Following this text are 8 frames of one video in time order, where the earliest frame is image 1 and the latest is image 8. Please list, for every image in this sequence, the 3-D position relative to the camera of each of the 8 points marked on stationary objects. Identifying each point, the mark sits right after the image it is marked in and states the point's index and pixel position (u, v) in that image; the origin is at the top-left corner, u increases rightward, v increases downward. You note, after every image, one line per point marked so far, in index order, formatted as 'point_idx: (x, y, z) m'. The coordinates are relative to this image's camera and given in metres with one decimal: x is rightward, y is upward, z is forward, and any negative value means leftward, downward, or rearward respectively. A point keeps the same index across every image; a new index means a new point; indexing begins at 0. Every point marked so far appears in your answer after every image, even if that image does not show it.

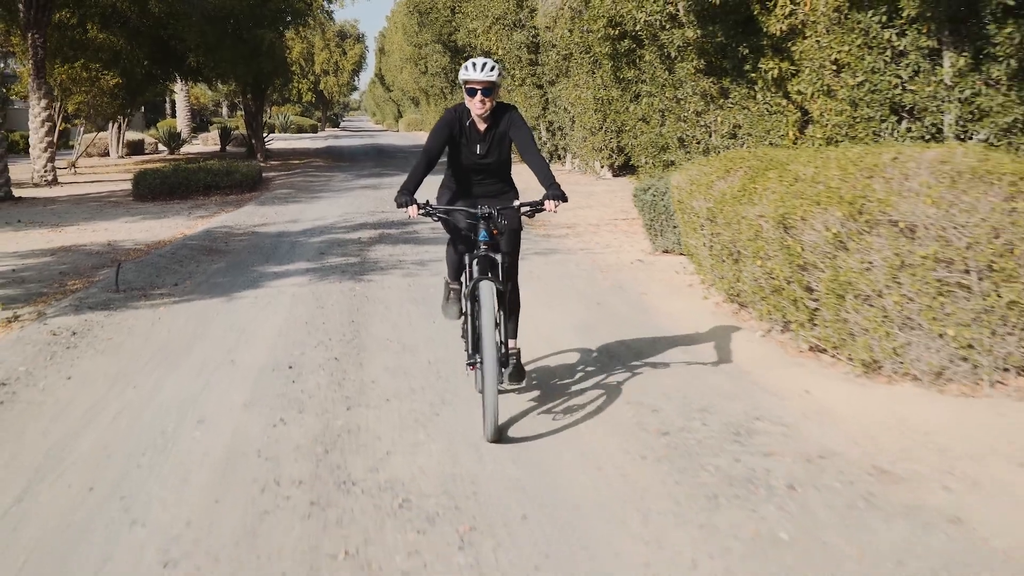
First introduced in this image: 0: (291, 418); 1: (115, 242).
0: (-0.6, -0.4, +4.6) m
1: (-2.6, +0.3, +11.2) m
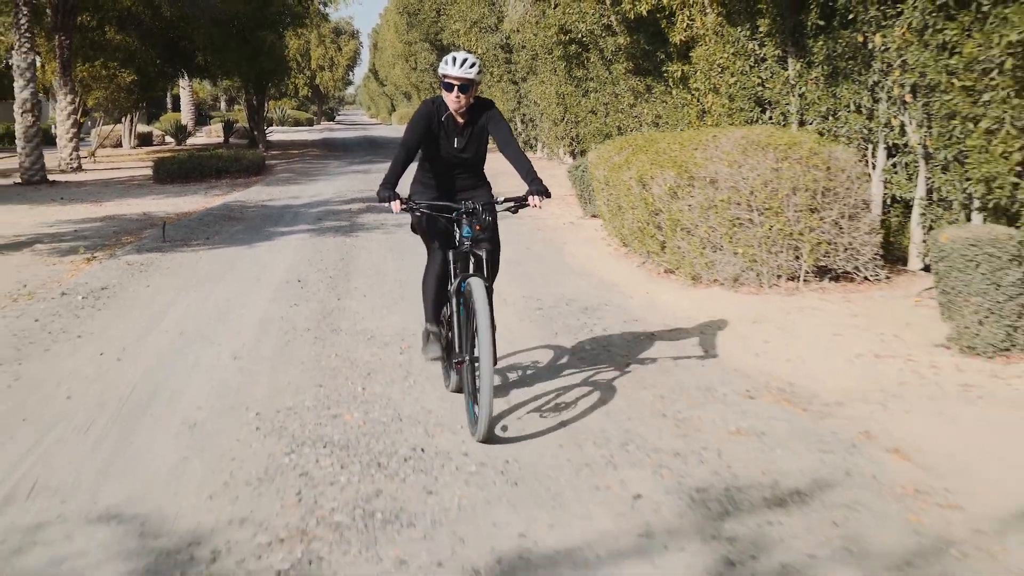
0: (-0.9, -0.1, +7.0) m
1: (-2.9, +0.6, +13.5) m
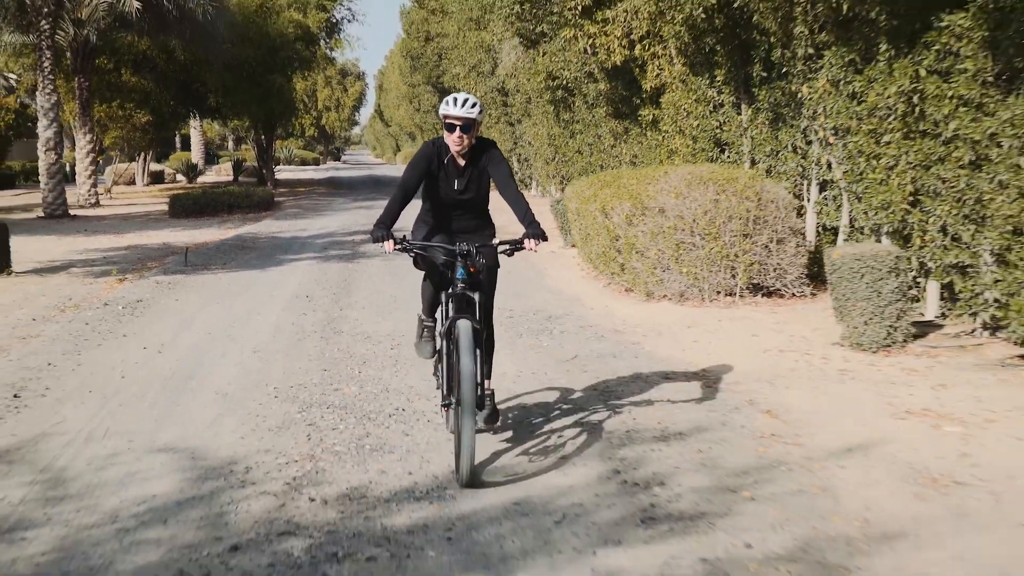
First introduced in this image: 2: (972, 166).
0: (-1.0, -0.1, +8.2) m
1: (-3.0, +0.4, +14.8) m
2: (+1.8, +0.5, +6.6) m
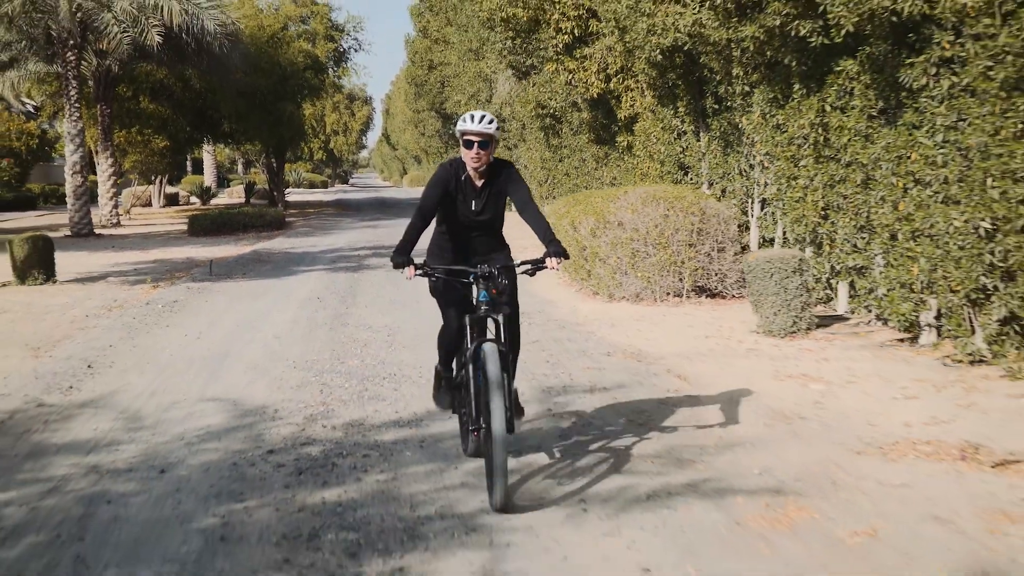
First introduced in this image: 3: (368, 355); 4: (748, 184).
0: (-1.1, -0.1, +9.7) m
1: (-3.1, +0.3, +16.3) m
2: (+1.7, +0.5, +8.1) m
3: (-0.6, -0.3, +7.5) m
4: (+1.5, +0.7, +10.8) m
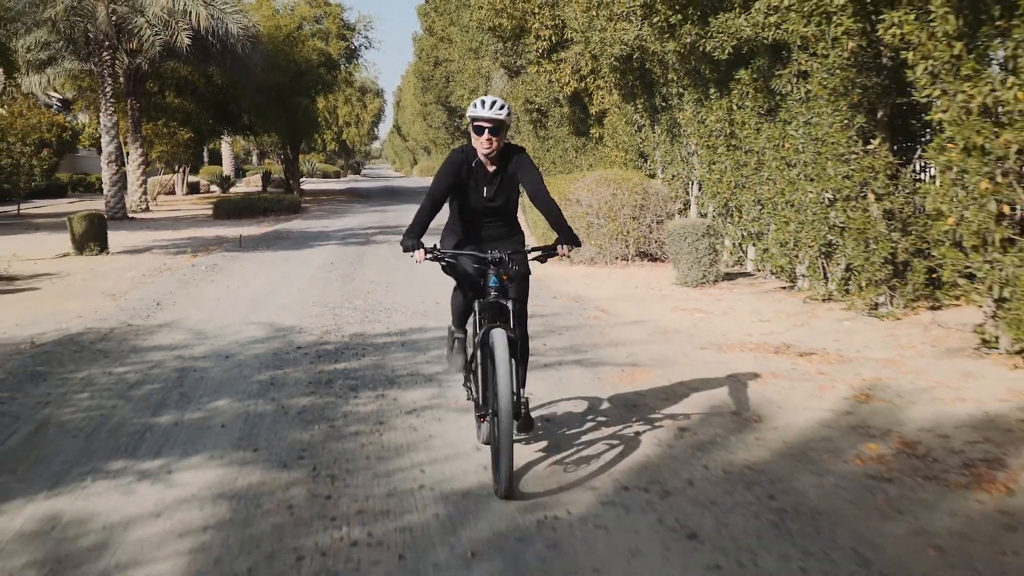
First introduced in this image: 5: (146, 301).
0: (-1.3, +0.1, +11.9) m
1: (-3.2, +0.6, +18.6) m
2: (+1.5, +0.7, +10.4) m
3: (-0.8, -0.1, +9.8) m
4: (+1.3, +0.9, +13.1) m
5: (-2.1, -0.1, +9.8) m
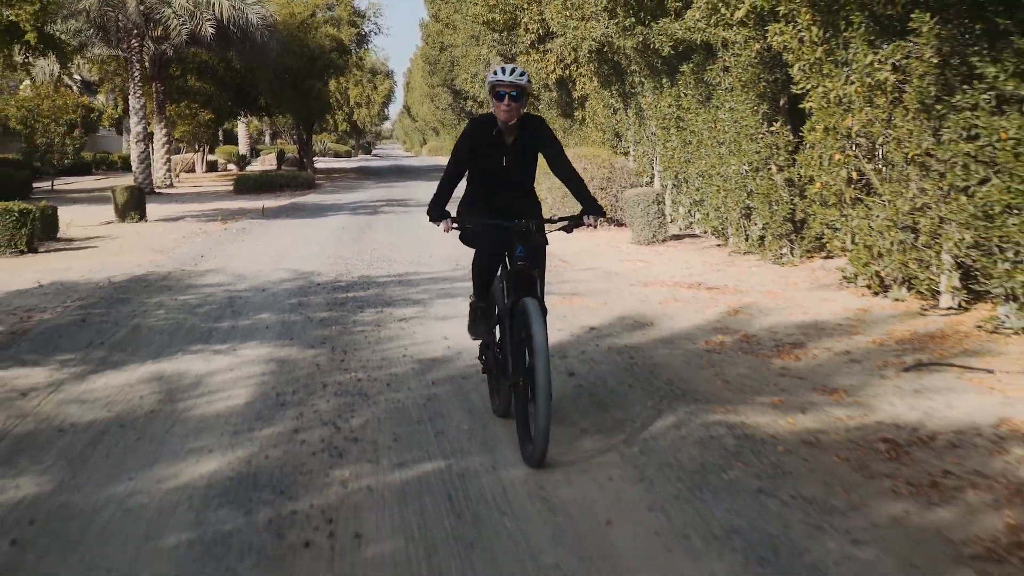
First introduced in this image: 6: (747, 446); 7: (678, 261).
0: (-1.4, +0.4, +14.1) m
1: (-3.3, +1.0, +20.7) m
2: (+1.4, +1.0, +12.4) m
3: (-1.0, +0.3, +11.9) m
4: (+1.2, +1.3, +15.2) m
5: (-2.3, +0.2, +12.0) m
6: (+0.6, -0.4, +4.3) m
7: (+1.1, +0.2, +11.2) m
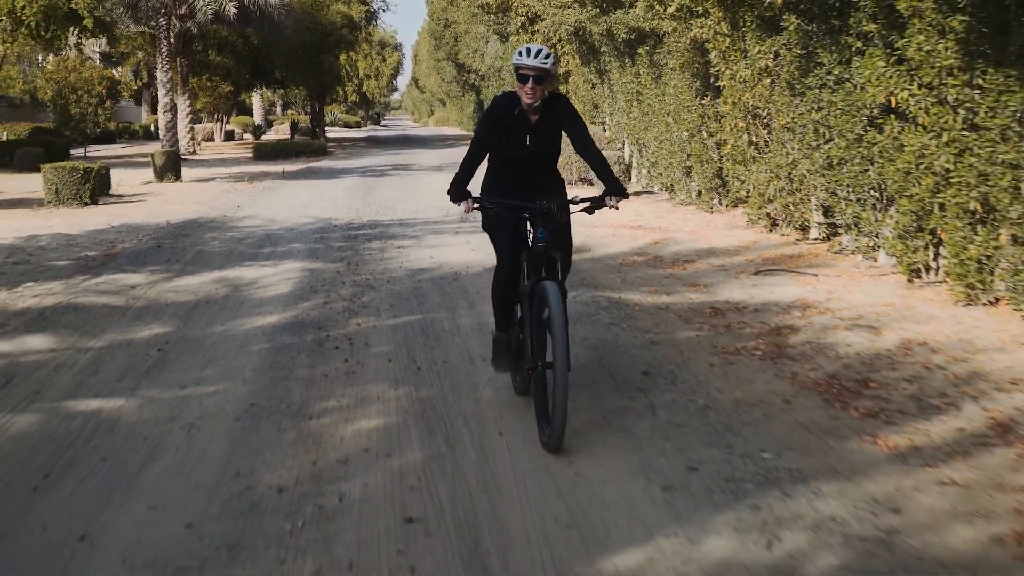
0: (-1.5, +0.9, +16.5) m
1: (-3.4, +1.6, +23.1) m
2: (+1.2, +1.5, +14.8) m
3: (-1.1, +0.7, +14.3) m
4: (+1.1, +1.8, +17.6) m
5: (-2.4, +0.7, +14.4) m
6: (+0.4, -0.1, +6.8) m
7: (+1.0, +0.6, +13.6) m
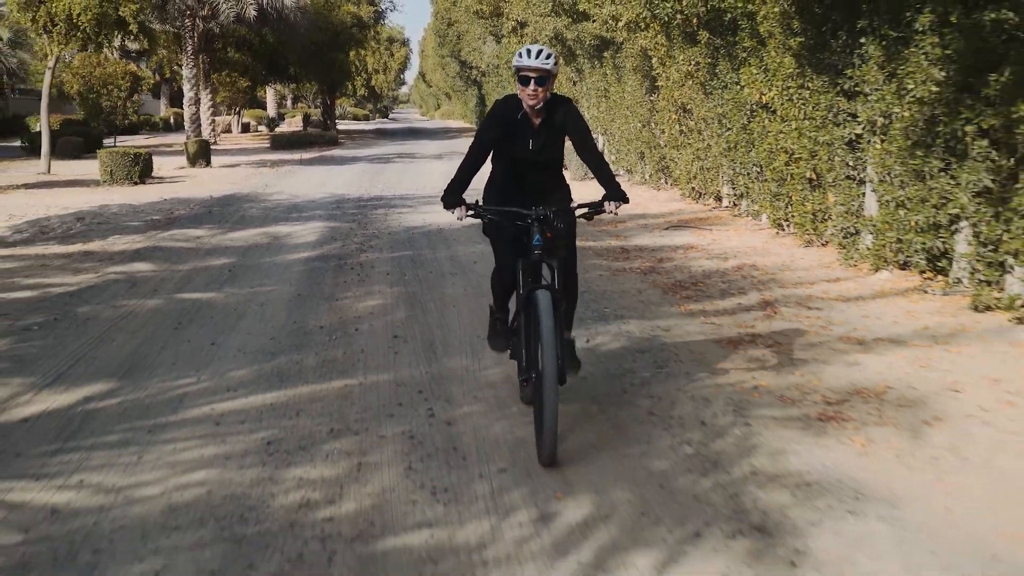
0: (-1.7, +1.3, +19.2) m
1: (-3.5, +2.0, +25.8) m
2: (+1.1, +1.9, +17.6) m
3: (-1.3, +1.1, +17.0) m
4: (+1.0, +2.1, +20.3) m
5: (-2.6, +1.1, +17.1) m
6: (+0.2, +0.2, +9.5) m
7: (+0.8, +1.0, +16.3) m
